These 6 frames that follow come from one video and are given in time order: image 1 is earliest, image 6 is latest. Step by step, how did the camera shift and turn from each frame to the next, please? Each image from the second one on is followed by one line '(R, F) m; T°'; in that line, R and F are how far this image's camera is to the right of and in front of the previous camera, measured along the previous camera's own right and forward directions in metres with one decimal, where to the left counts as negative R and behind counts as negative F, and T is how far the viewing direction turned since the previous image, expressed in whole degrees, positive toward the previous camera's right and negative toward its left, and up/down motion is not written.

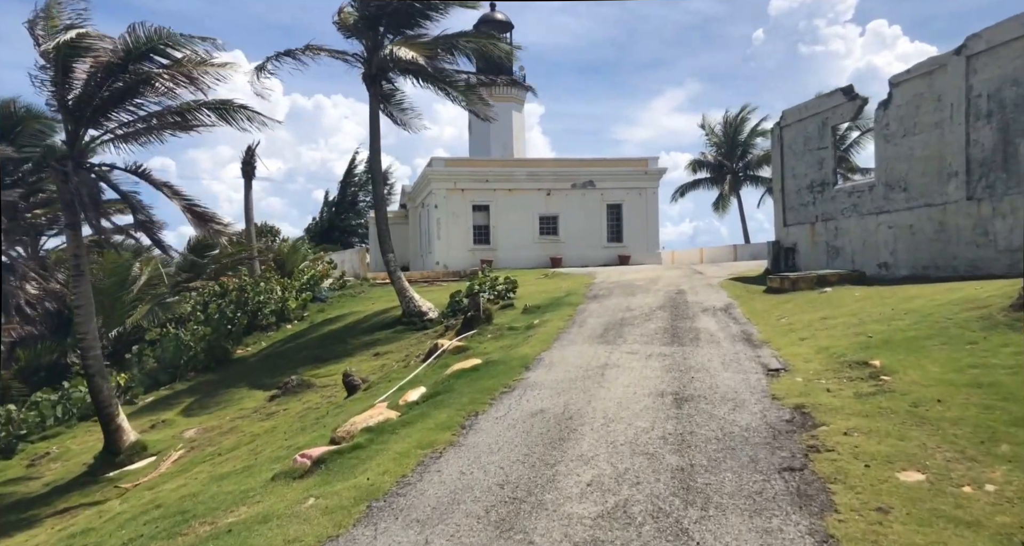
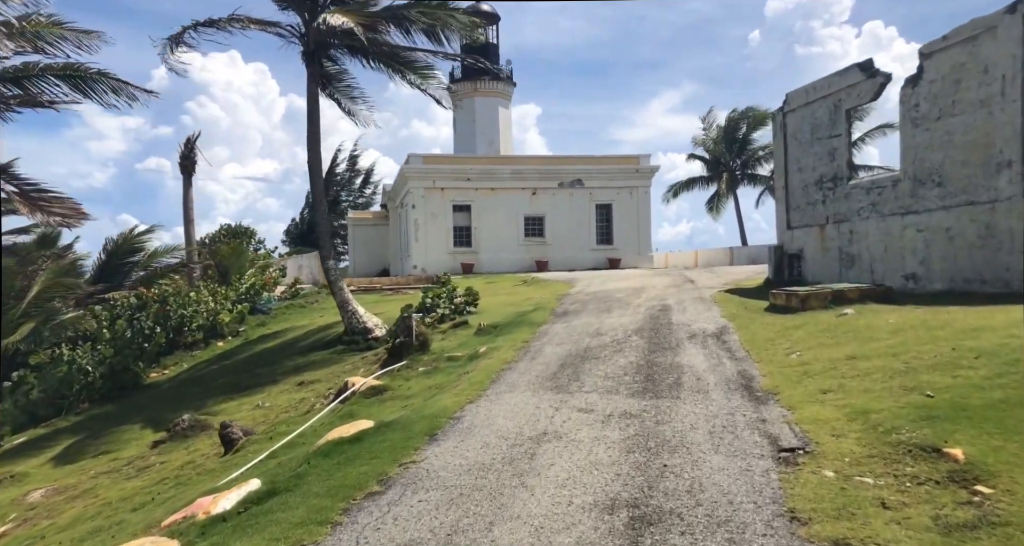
(+0.8, +2.3) m; 0°
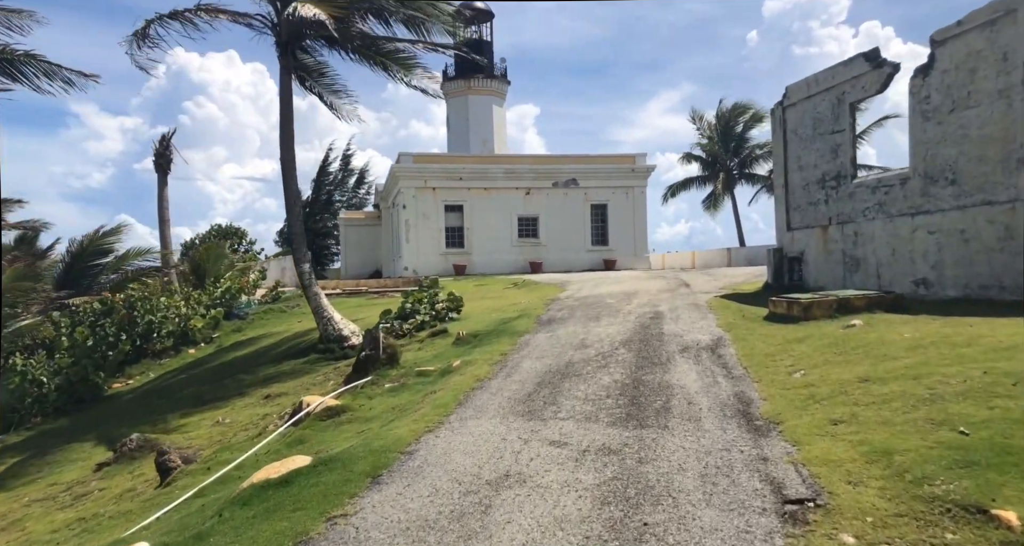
(+0.3, +0.8) m; 0°
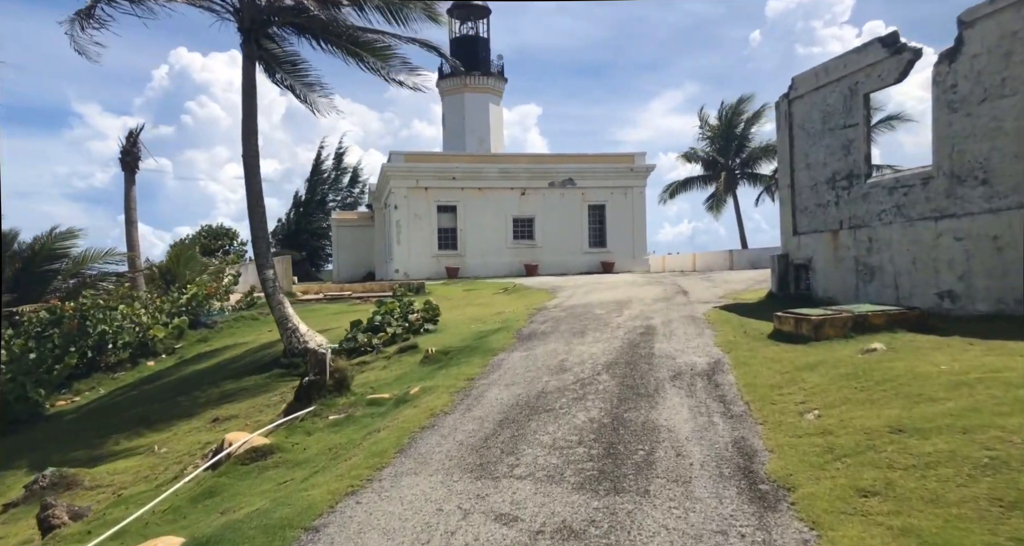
(+0.4, +1.1) m; 0°
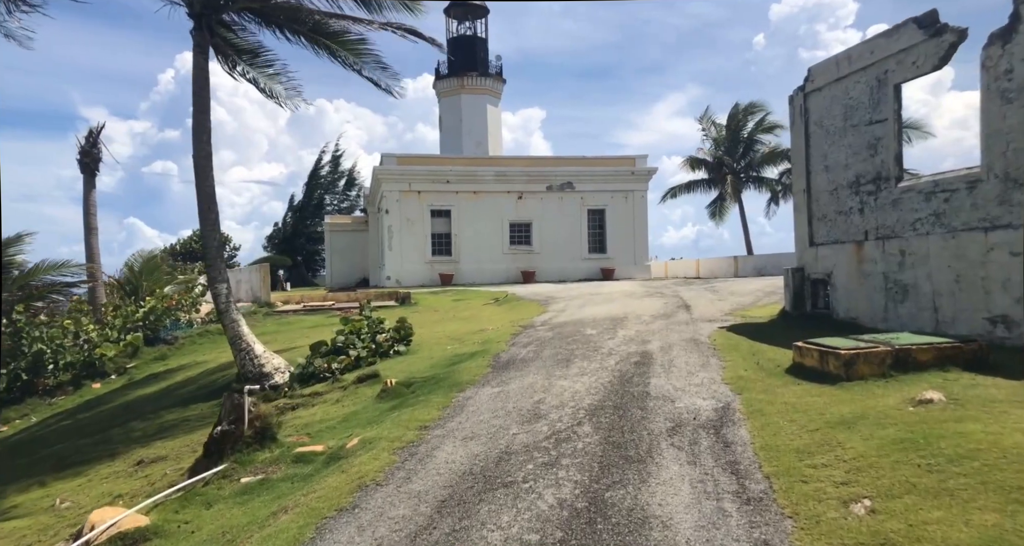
(+0.4, +1.4) m; 0°
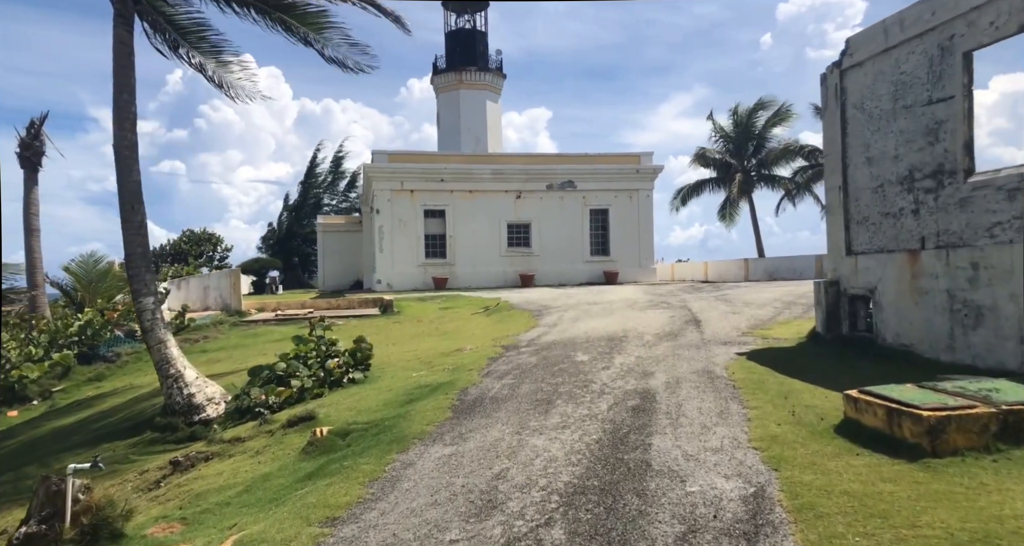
(+0.4, +1.8) m; -1°
